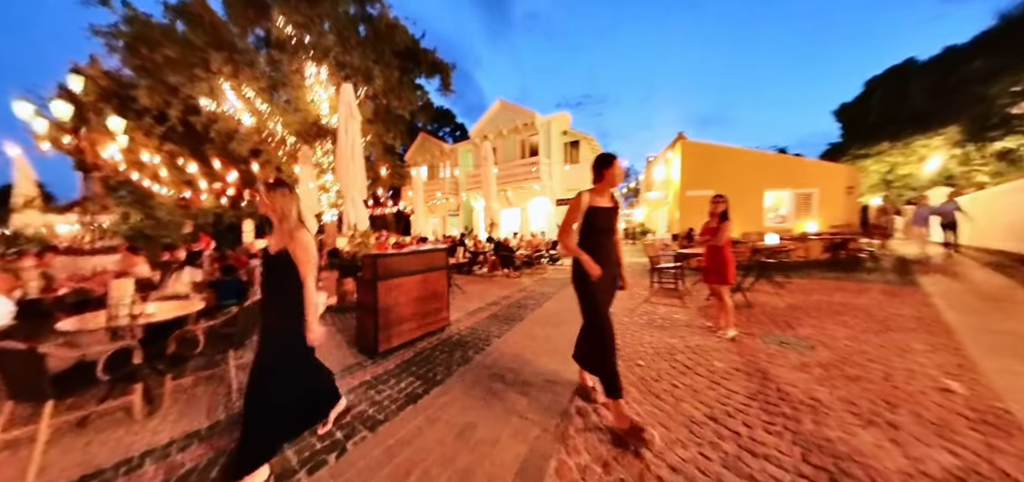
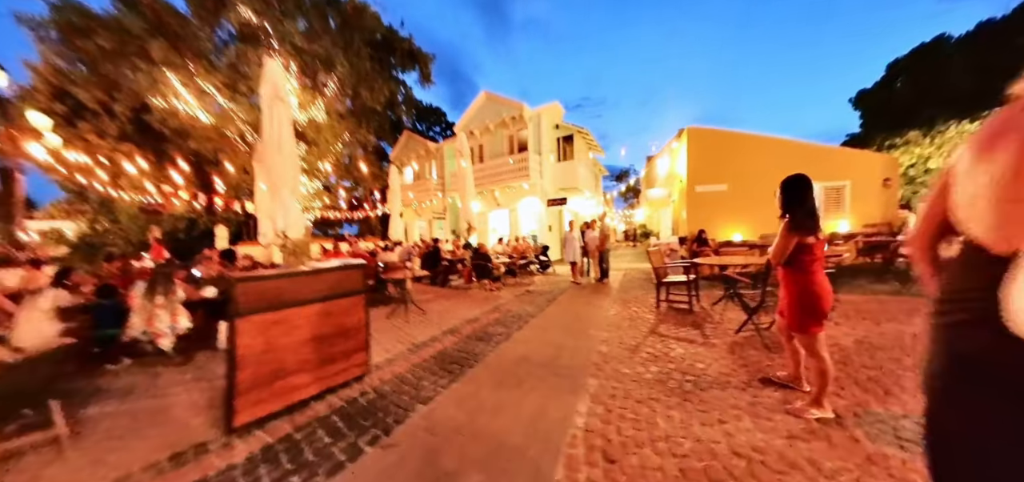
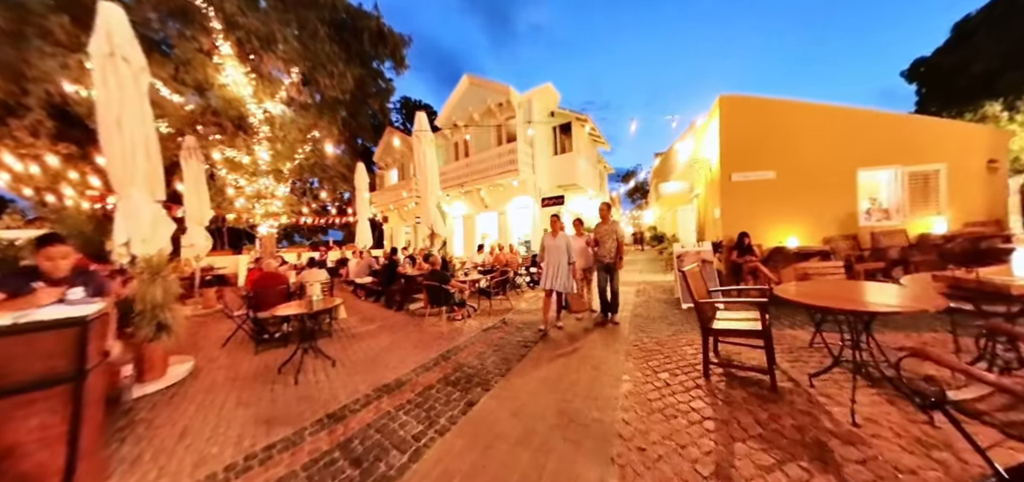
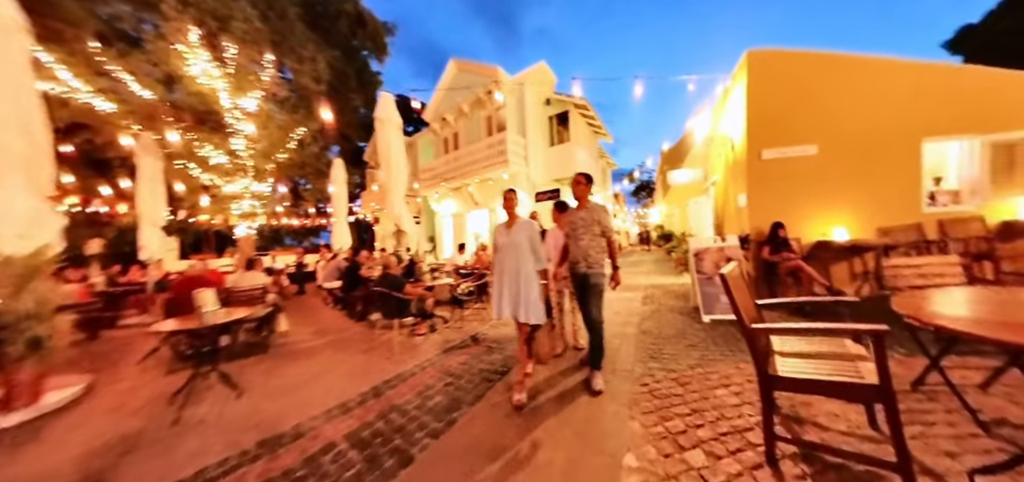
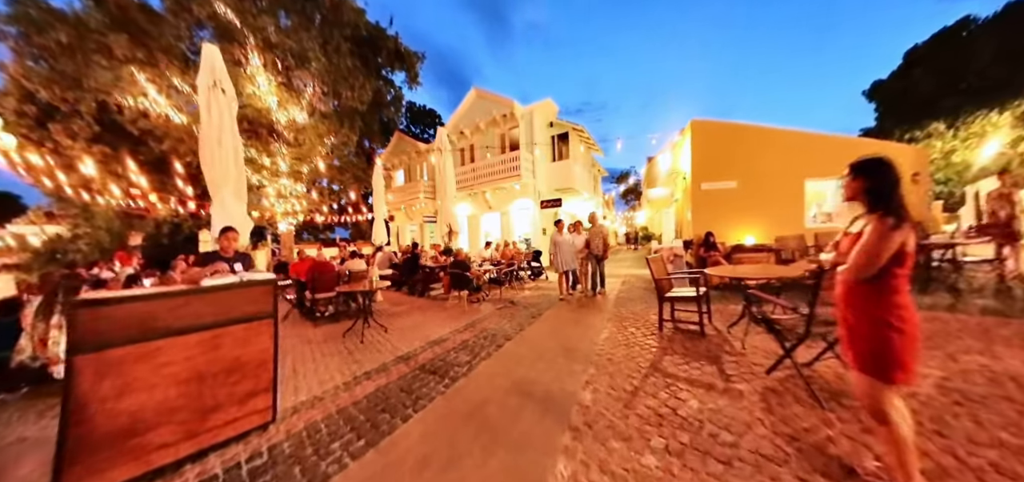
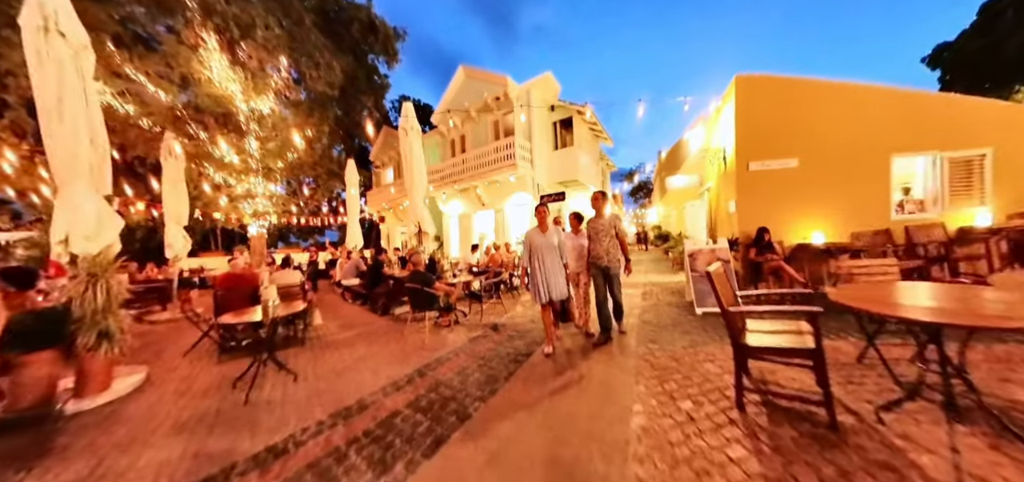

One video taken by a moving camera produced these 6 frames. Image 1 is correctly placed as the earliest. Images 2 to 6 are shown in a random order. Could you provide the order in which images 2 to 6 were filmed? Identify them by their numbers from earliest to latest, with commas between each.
2, 5, 3, 6, 4
